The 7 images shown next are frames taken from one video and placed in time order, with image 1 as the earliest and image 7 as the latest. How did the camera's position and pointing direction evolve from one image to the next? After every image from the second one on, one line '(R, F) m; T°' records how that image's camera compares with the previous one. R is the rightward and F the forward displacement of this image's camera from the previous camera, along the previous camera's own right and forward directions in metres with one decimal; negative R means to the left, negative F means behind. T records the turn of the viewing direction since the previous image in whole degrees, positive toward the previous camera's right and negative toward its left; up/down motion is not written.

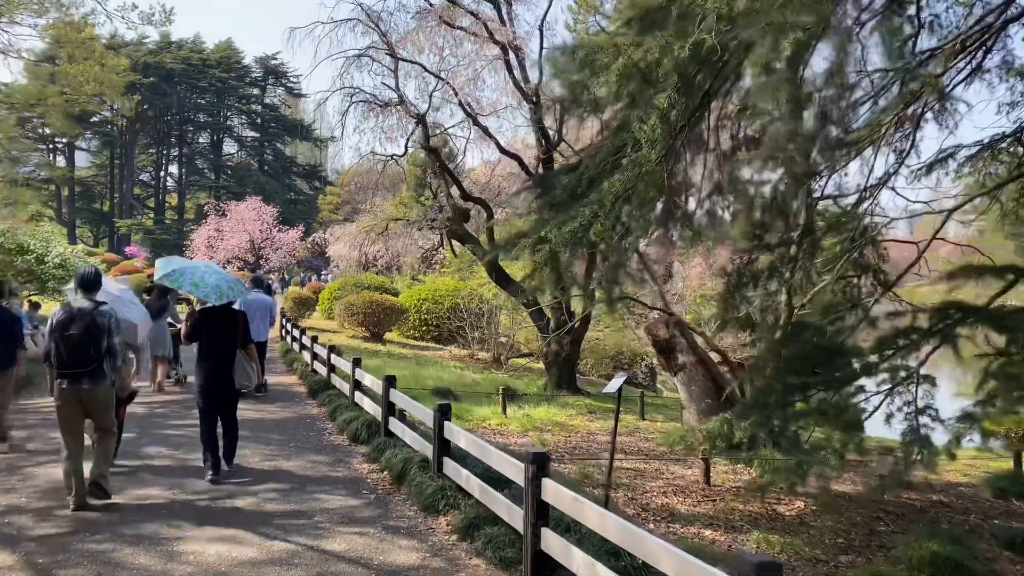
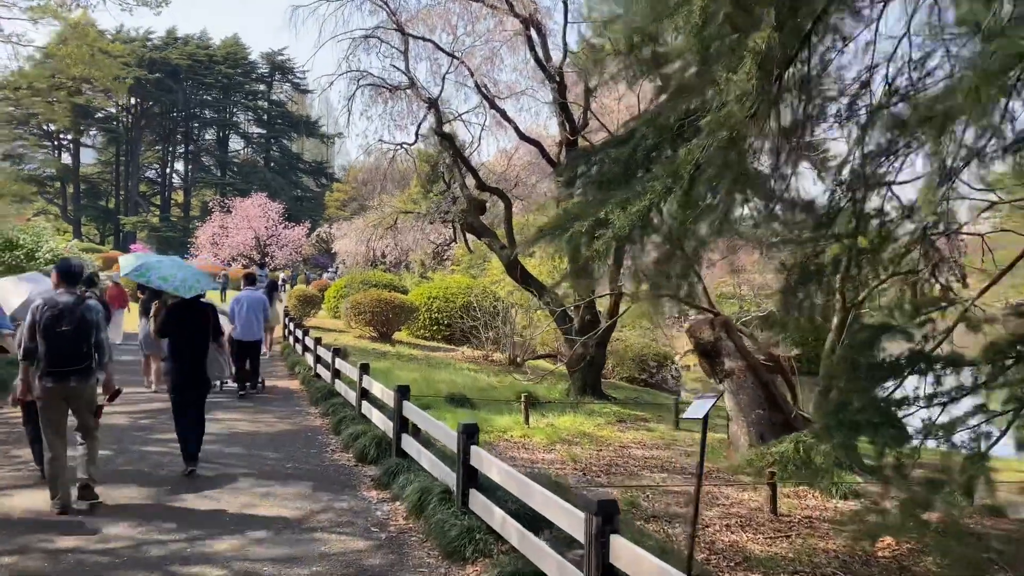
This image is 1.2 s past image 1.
(-0.2, +1.0) m; 0°
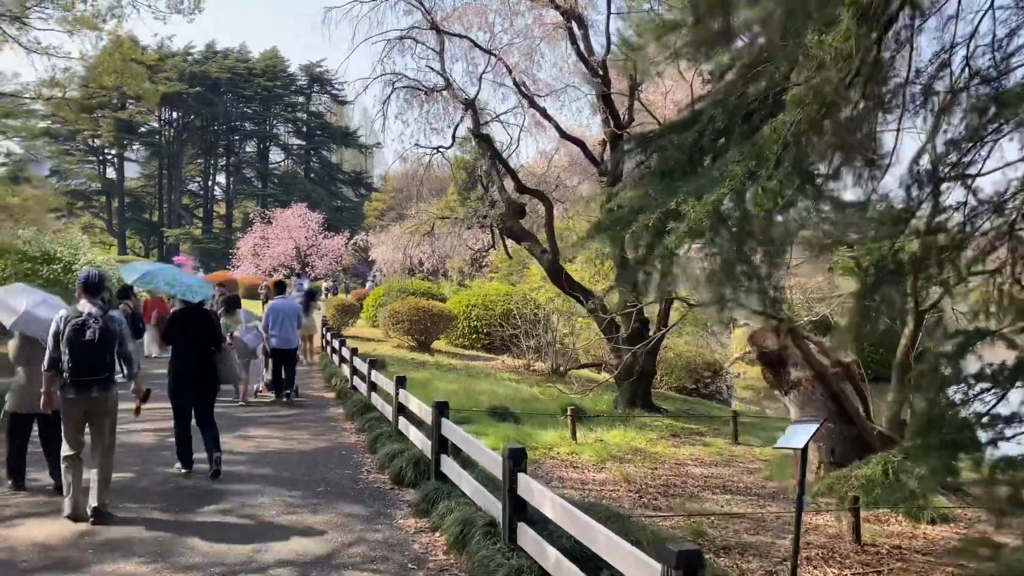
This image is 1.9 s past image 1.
(-0.1, +0.5) m; -3°
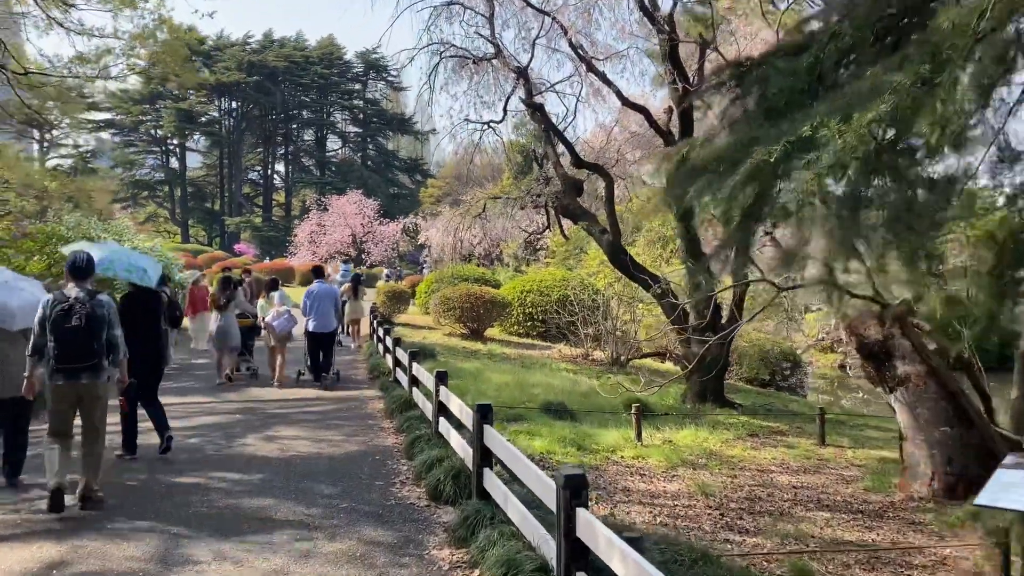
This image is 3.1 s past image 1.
(0.0, +1.0) m; -4°
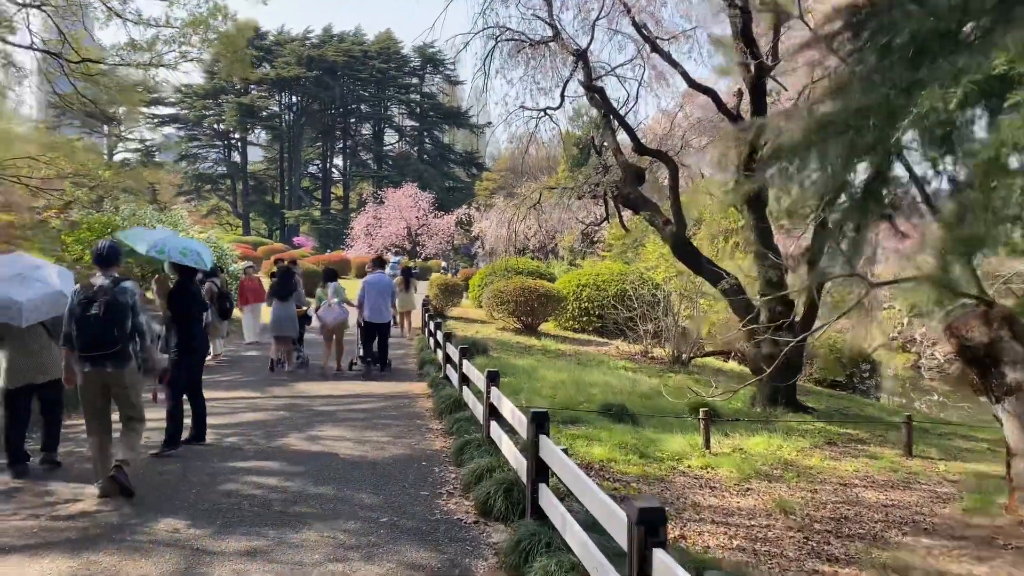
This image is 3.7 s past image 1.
(0.0, +0.5) m; -4°
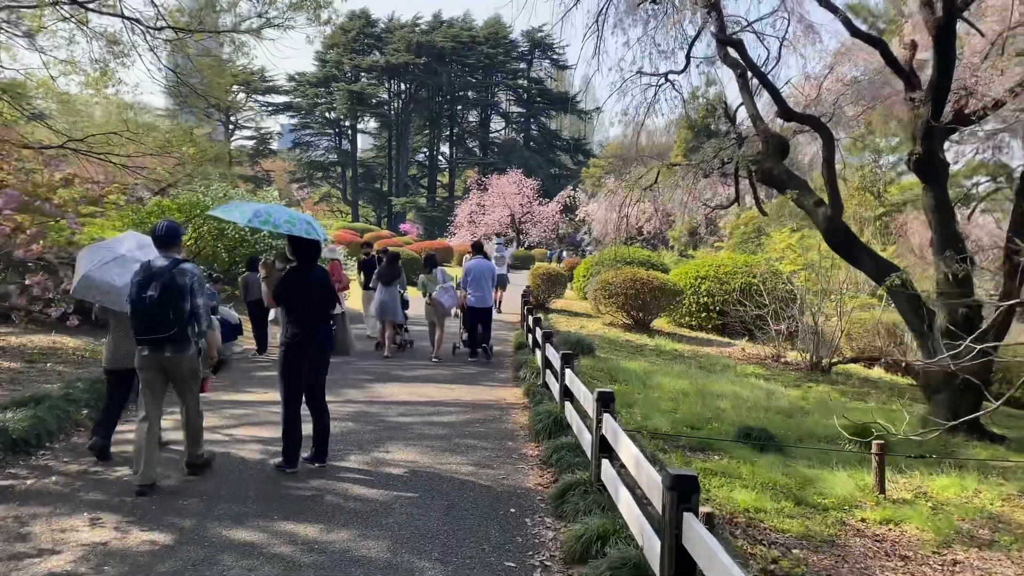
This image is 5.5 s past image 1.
(-0.1, +1.5) m; -7°
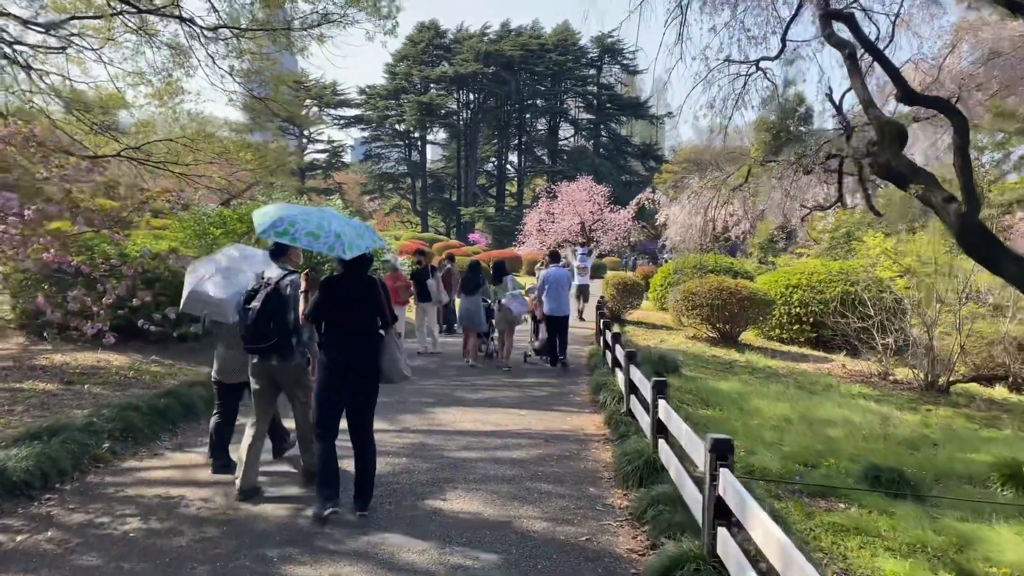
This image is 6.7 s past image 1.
(-0.1, +0.9) m; -5°
